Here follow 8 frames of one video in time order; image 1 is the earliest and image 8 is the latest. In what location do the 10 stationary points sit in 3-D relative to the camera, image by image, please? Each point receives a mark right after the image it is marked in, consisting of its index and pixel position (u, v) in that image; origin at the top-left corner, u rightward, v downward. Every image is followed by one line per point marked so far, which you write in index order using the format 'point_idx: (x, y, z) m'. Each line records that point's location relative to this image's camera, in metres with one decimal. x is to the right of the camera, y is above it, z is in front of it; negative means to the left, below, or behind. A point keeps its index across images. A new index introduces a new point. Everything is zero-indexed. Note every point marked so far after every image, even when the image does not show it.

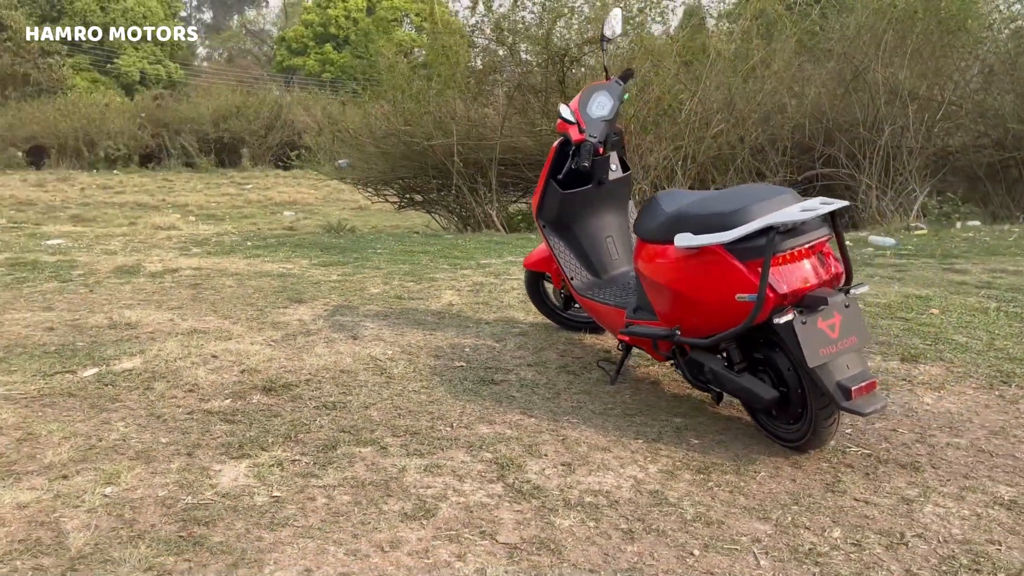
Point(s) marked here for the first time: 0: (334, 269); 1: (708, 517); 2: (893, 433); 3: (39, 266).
0: (-1.3, +0.2, +6.6) m
1: (+0.6, -0.7, +2.4) m
2: (+1.4, -0.6, +3.2) m
3: (-3.5, +0.2, +6.4) m
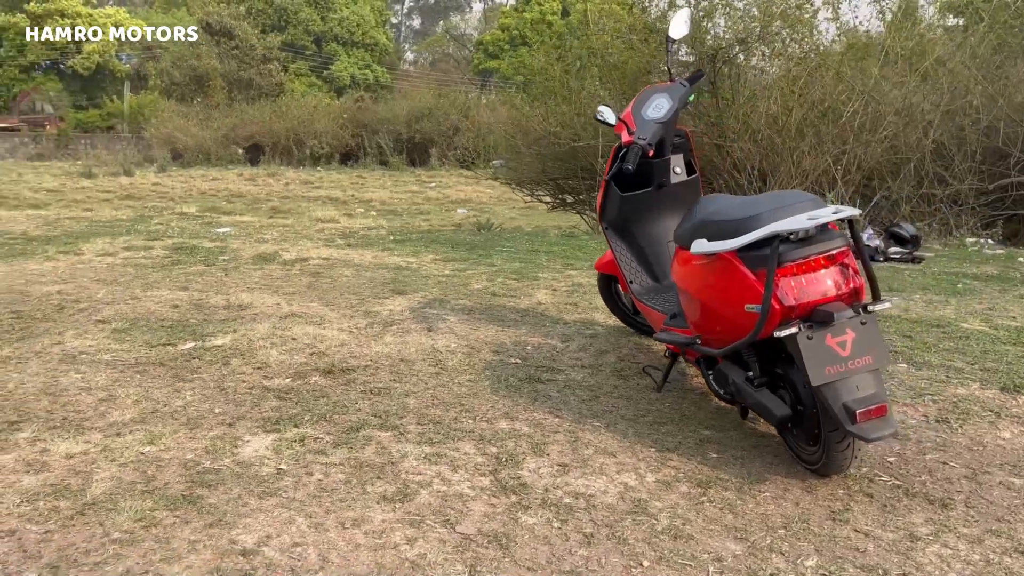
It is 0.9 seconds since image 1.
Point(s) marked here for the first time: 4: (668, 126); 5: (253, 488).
0: (-0.4, +0.2, +6.8) m
1: (+0.5, -0.7, +2.4) m
2: (+1.5, -0.6, +2.9) m
3: (-2.6, +0.3, +7.1) m
4: (+0.7, +0.7, +3.5) m
5: (-0.8, -0.6, +2.6) m
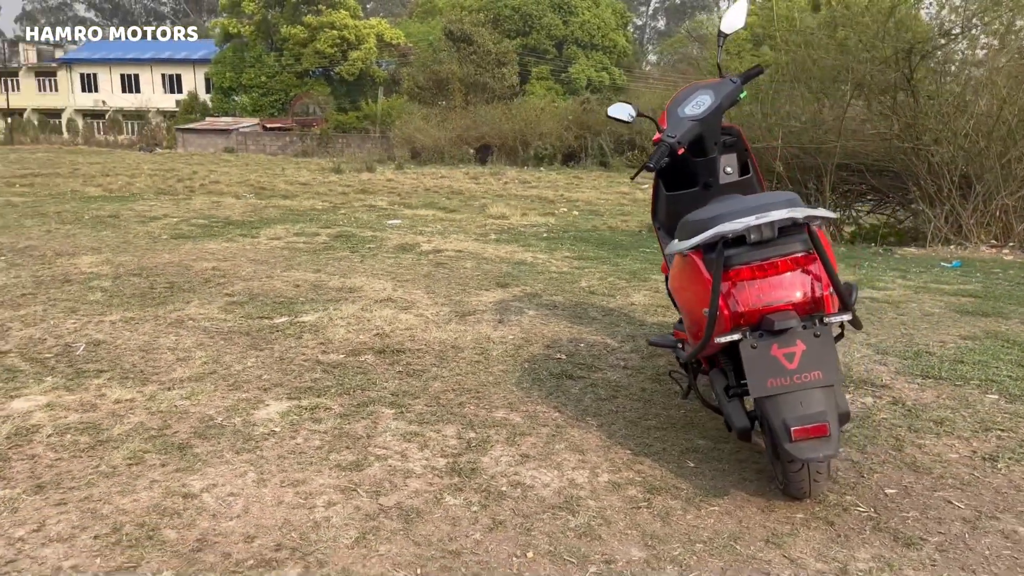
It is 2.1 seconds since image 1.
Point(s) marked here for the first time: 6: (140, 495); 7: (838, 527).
0: (+0.6, +0.2, +6.8) m
1: (+0.2, -0.7, +2.3) m
2: (+1.3, -0.7, +2.6) m
3: (-1.4, +0.5, +7.7) m
4: (+0.8, +0.7, +3.4) m
5: (-1.0, -0.5, +2.9) m
6: (-1.1, -0.6, +2.5) m
7: (+0.9, -0.7, +2.4) m
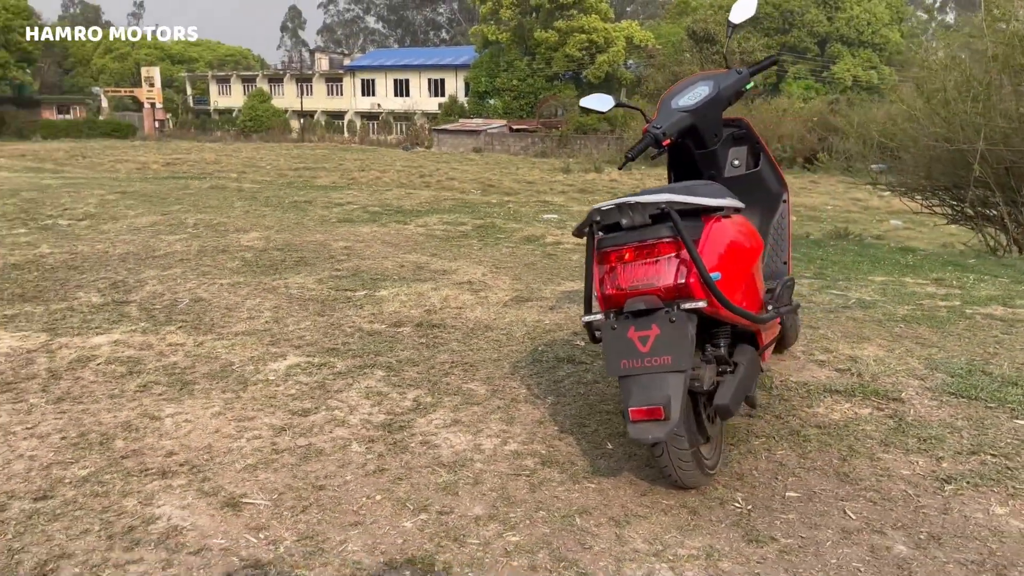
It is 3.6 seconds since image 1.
0: (+1.5, +0.2, +6.7) m
1: (-0.2, -0.6, +2.5) m
2: (+0.9, -0.7, +2.4) m
3: (-0.2, +0.6, +8.1) m
4: (+0.8, +0.7, +3.3) m
5: (-1.1, -0.4, +3.4) m
6: (-1.4, -0.4, +3.0) m
7: (+0.5, -0.6, +2.4) m
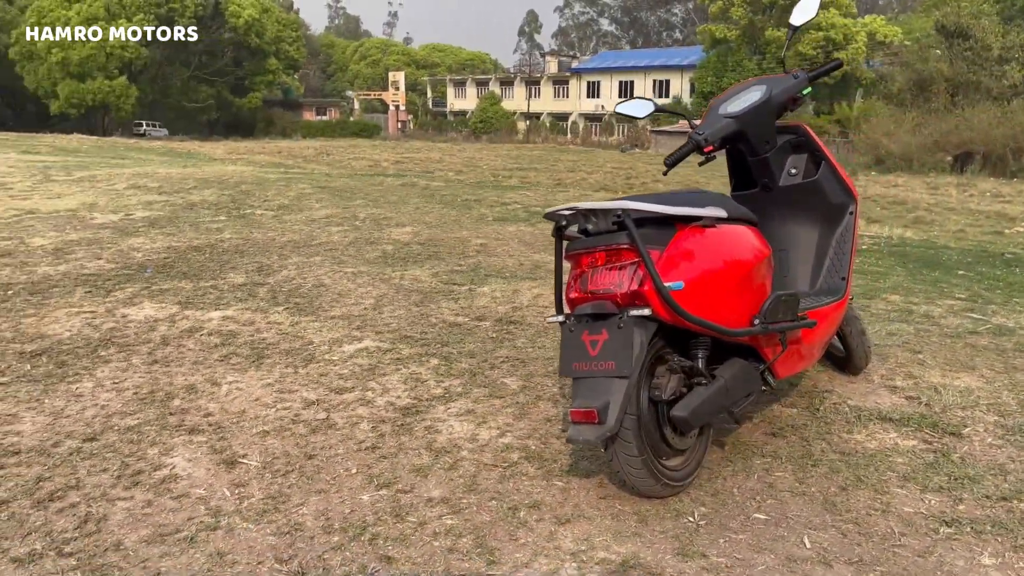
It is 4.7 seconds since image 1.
0: (+2.5, +0.1, +6.3) m
1: (-0.3, -0.6, +2.7) m
2: (+0.8, -0.7, +2.3) m
3: (+1.2, +0.5, +8.1) m
4: (+0.9, +0.6, +3.2) m
5: (-1.0, -0.3, +3.7) m
6: (-1.3, -0.4, +3.5) m
7: (+0.4, -0.7, +2.4) m
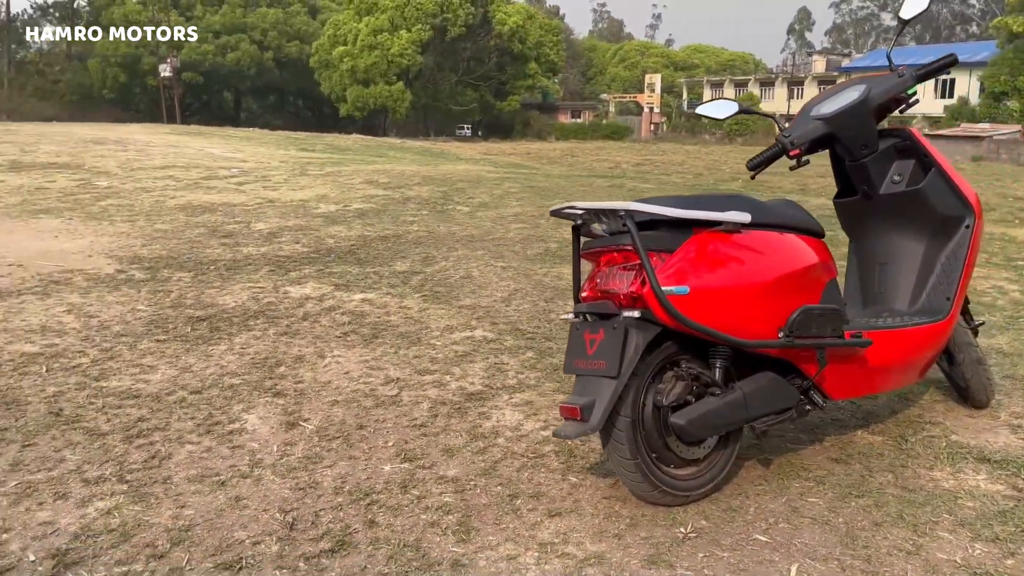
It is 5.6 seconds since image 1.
0: (+3.5, -0.1, +5.5) m
1: (-0.2, -0.6, +2.8) m
2: (+0.7, -0.7, +2.2) m
3: (+2.9, +0.4, +7.6) m
4: (+1.2, +0.6, +3.0) m
5: (-0.5, -0.3, +4.1) m
6: (-1.0, -0.3, +3.9) m
7: (+0.3, -0.7, +2.3) m
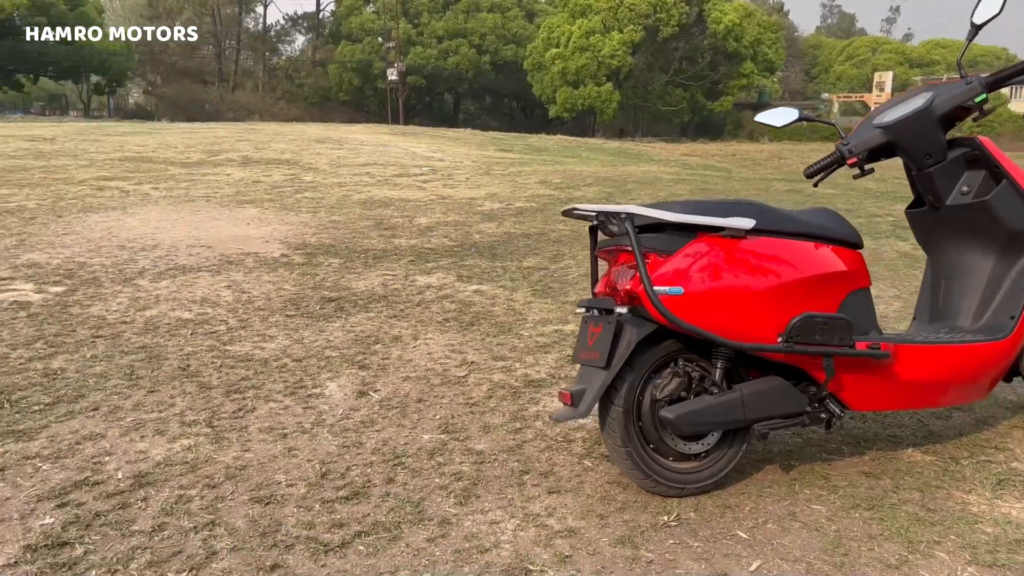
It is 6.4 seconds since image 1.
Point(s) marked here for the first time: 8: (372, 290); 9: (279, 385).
0: (+4.2, -0.3, +4.8) m
1: (-0.1, -0.5, +3.1) m
2: (+0.6, -0.7, +2.2) m
3: (+4.1, +0.2, +7.0) m
4: (+1.4, +0.6, +2.9) m
5: (-0.1, -0.2, +4.4) m
6: (-0.5, -0.2, +4.3) m
7: (+0.3, -0.7, +2.5) m
8: (-0.9, 0.0, +5.3) m
9: (-1.0, -0.4, +3.5) m
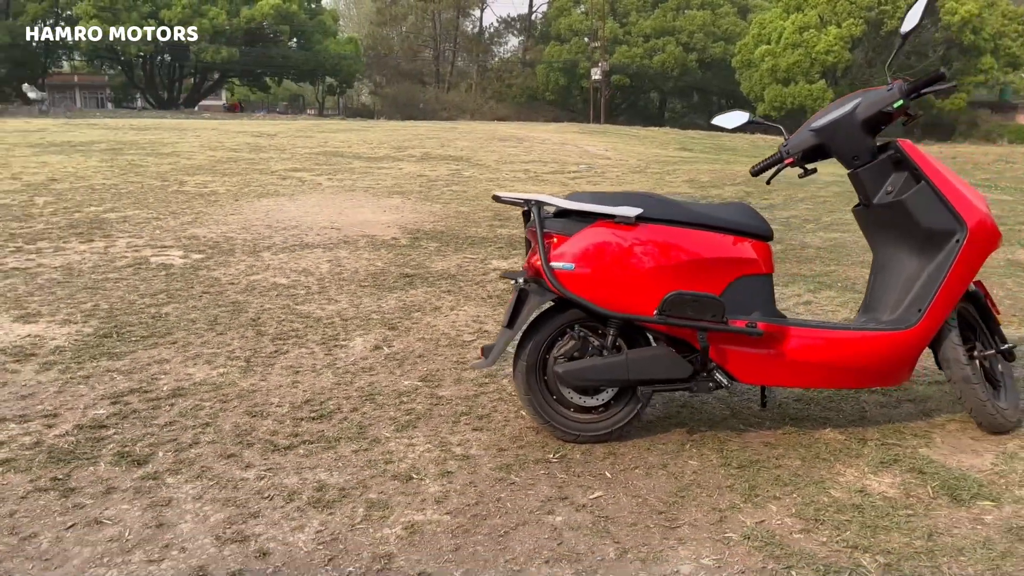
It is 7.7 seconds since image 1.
0: (+4.3, -0.4, +4.3) m
1: (-0.2, -0.4, +3.7) m
2: (+0.2, -0.6, +2.7) m
3: (+4.8, +0.1, +6.4) m
4: (+1.2, +0.6, +3.1) m
5: (+0.1, -0.1, +4.9) m
6: (-0.4, -0.1, +4.9) m
7: (0.0, -0.6, +3.0) m
8: (-0.5, +0.1, +6.0) m
9: (-1.0, -0.2, +4.2) m
